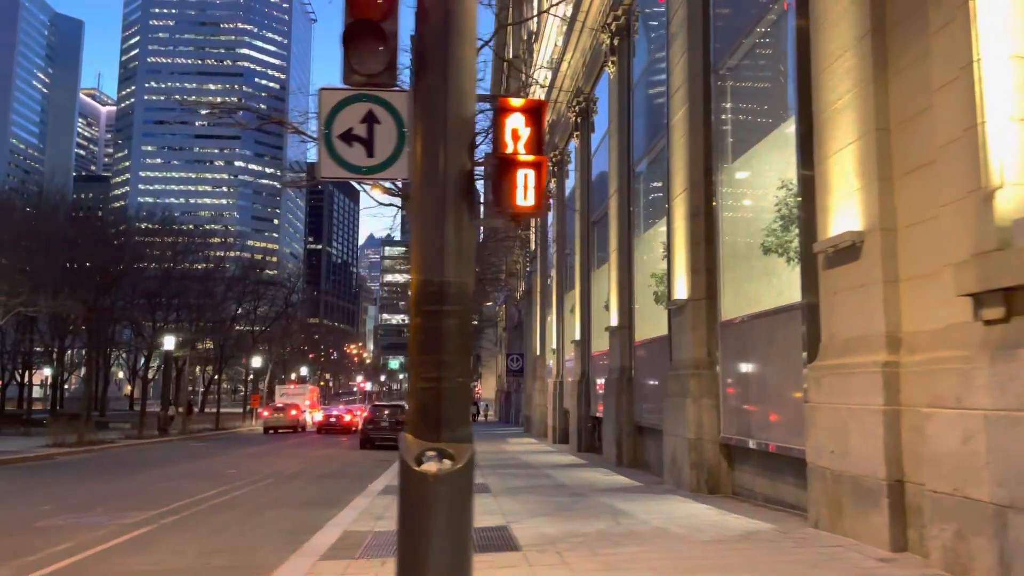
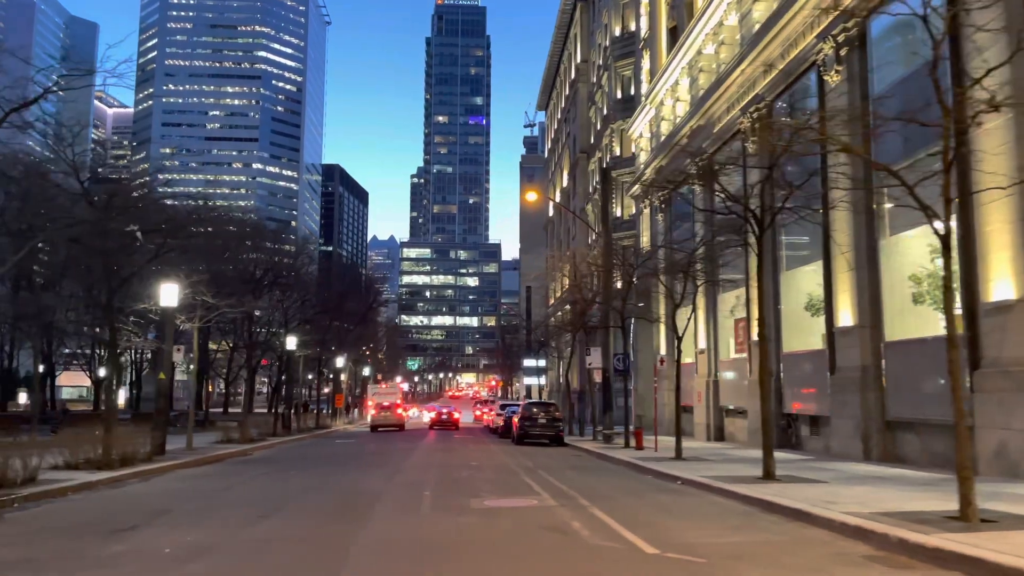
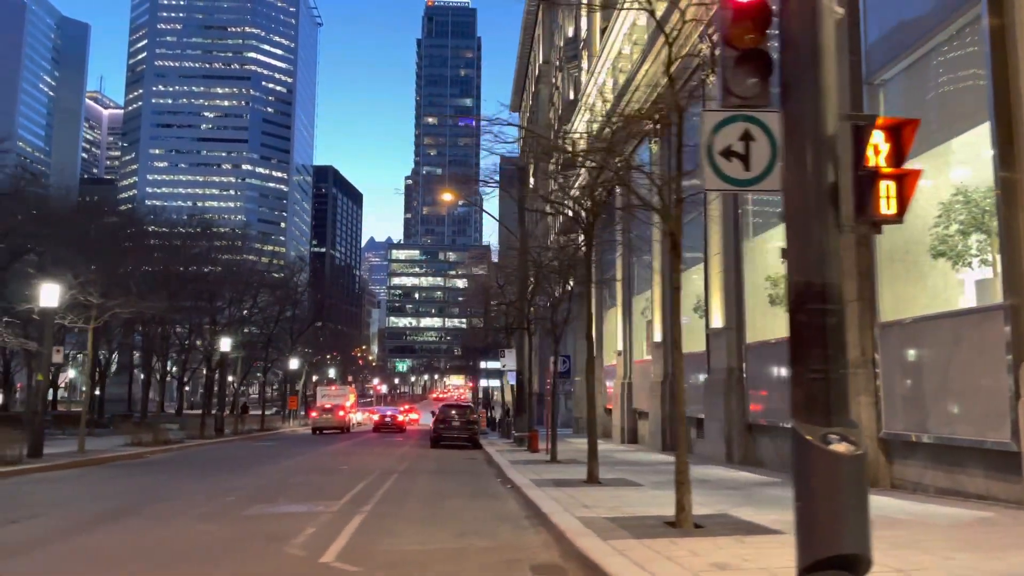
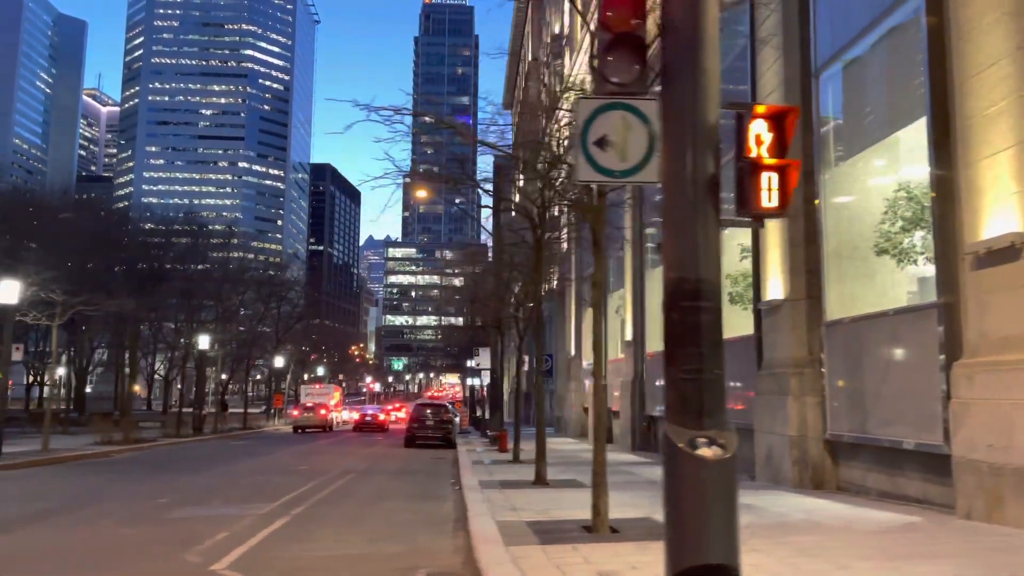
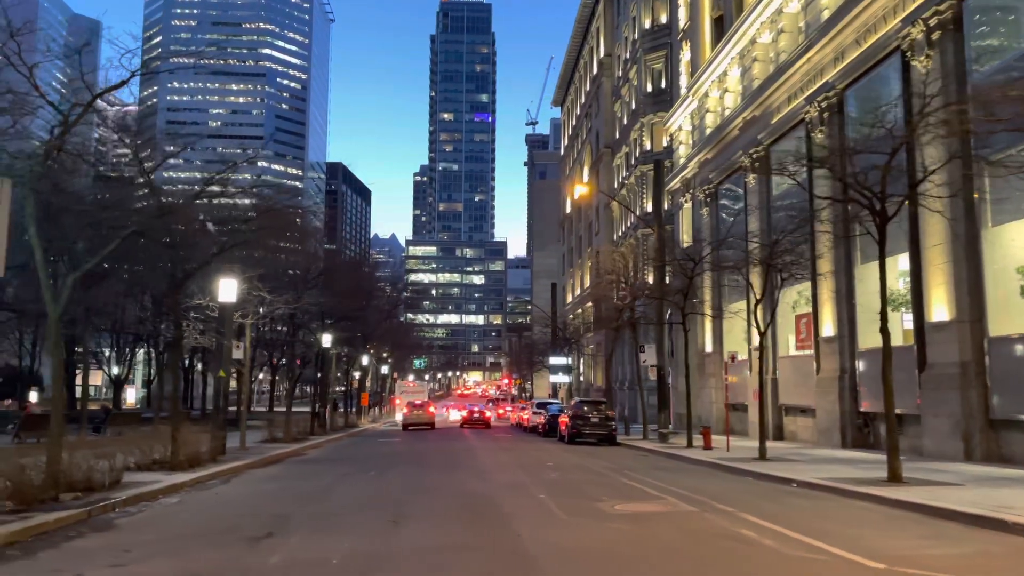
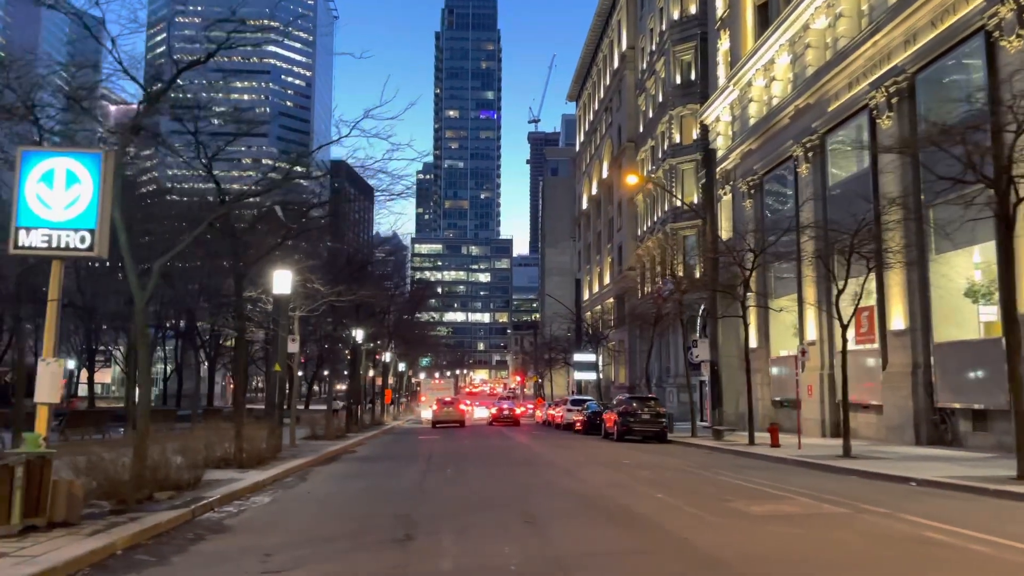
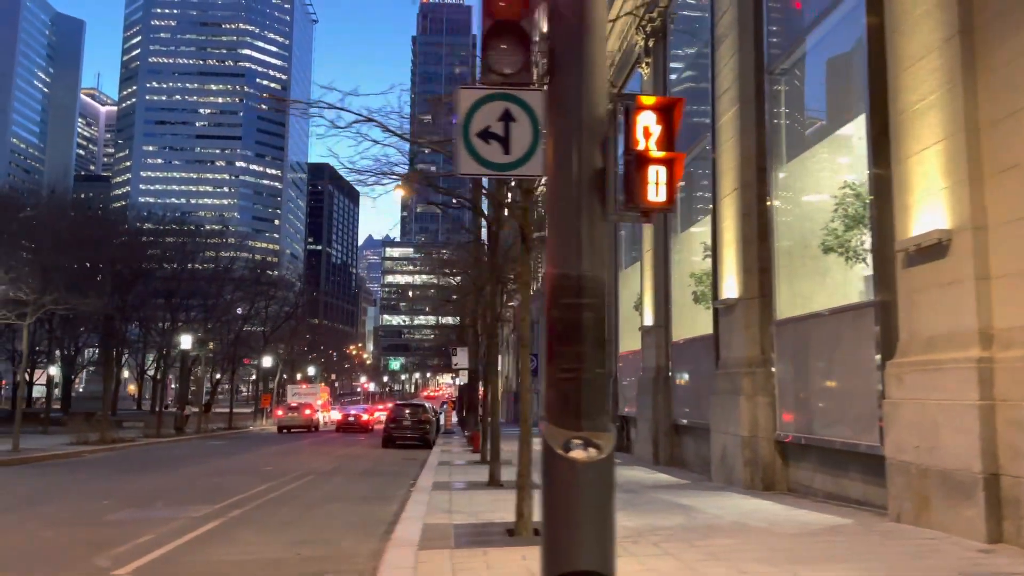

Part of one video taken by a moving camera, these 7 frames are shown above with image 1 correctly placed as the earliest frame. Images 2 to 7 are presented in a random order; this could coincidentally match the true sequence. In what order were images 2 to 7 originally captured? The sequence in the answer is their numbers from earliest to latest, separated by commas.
7, 4, 3, 2, 5, 6
